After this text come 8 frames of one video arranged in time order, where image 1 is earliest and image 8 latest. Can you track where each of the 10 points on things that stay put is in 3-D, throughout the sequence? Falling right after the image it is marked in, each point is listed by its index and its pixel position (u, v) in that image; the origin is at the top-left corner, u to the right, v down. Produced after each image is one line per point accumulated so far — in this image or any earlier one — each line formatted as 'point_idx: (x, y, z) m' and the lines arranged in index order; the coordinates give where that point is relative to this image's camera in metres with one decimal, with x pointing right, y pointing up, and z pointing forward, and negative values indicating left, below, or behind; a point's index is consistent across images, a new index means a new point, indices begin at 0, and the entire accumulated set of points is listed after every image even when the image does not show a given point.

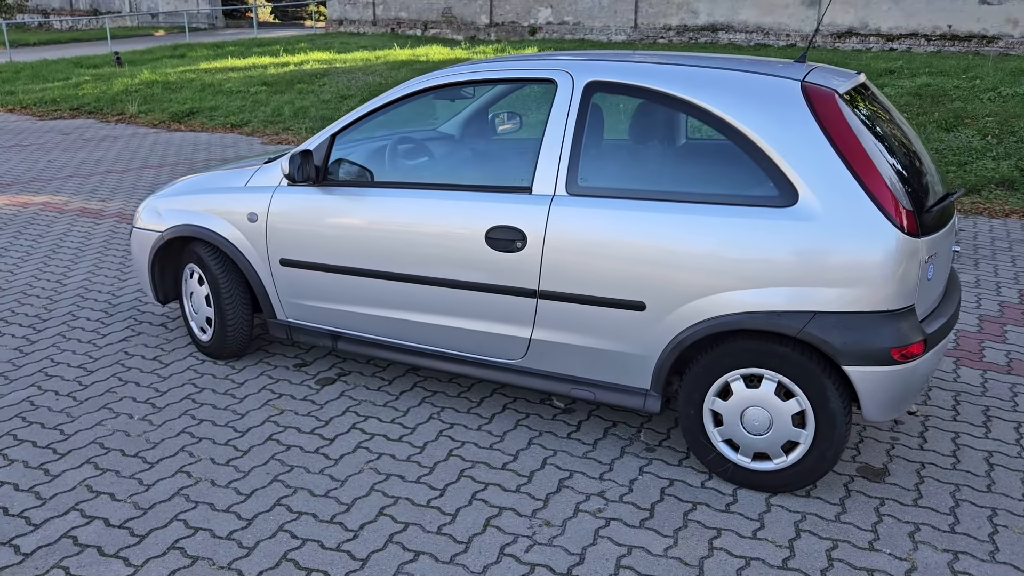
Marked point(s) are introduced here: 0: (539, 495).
0: (+0.1, -0.8, +3.2) m
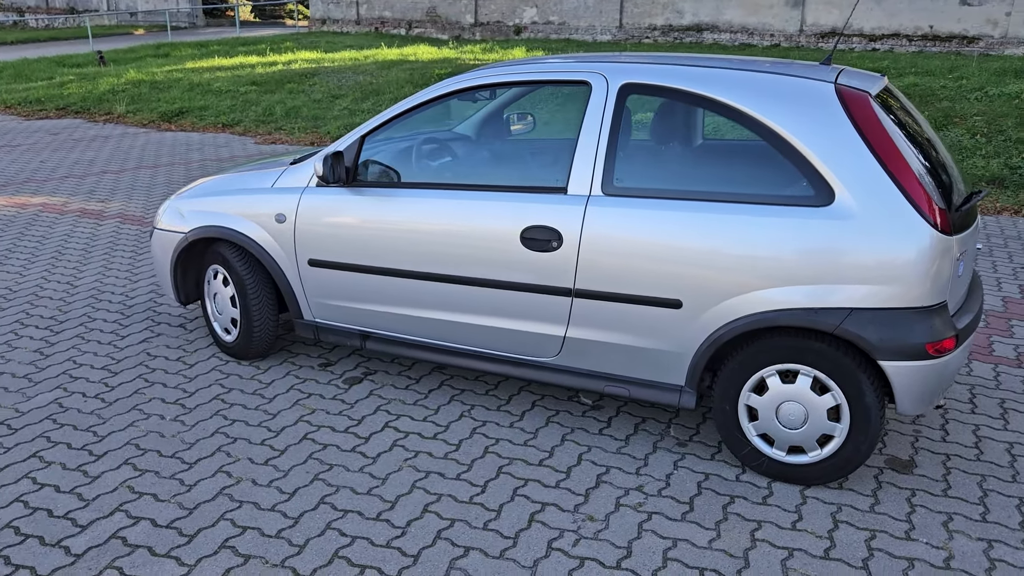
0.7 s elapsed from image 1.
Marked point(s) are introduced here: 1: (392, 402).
0: (+0.3, -0.8, +3.3) m
1: (-0.6, -0.5, +3.9) m
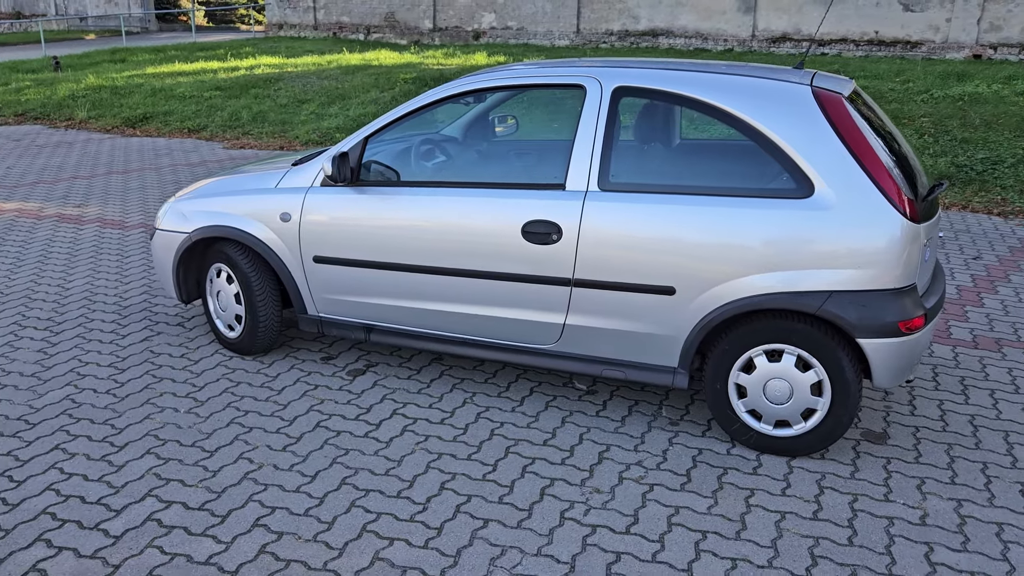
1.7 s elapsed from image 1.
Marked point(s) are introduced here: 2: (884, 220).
0: (+0.3, -0.7, +3.5) m
1: (-0.6, -0.5, +4.1) m
2: (+1.4, +0.3, +3.3) m
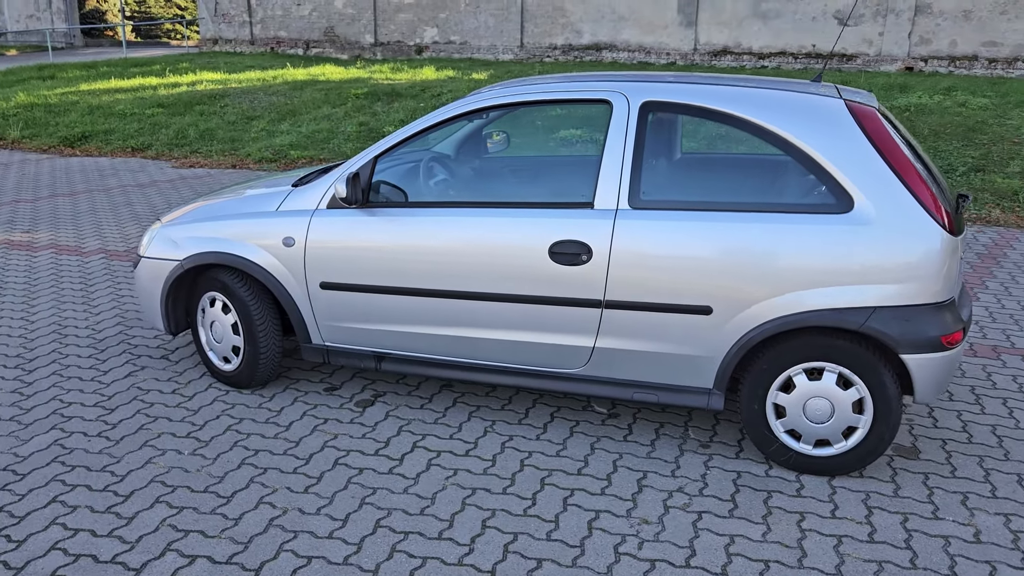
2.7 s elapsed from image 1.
0: (+0.4, -0.8, +3.3) m
1: (-0.5, -0.6, +3.9) m
2: (+1.6, +0.2, +3.2) m
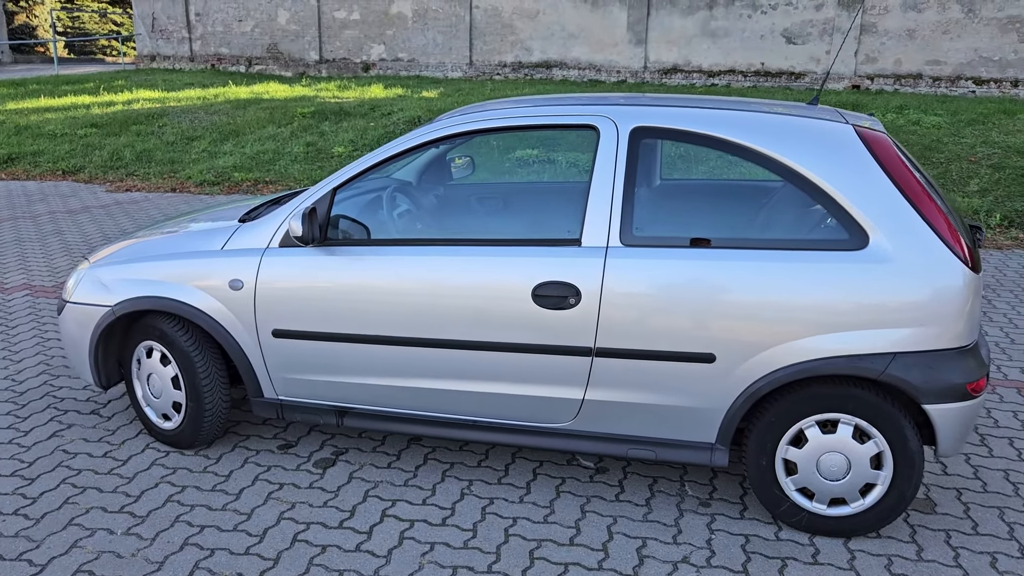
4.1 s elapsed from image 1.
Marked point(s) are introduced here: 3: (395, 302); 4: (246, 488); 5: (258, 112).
0: (+0.4, -1.0, +3.0) m
1: (-0.6, -0.8, +3.5) m
2: (+1.5, +0.1, +2.9) m
3: (-0.5, -0.1, +3.3) m
4: (-1.1, -0.8, +3.5) m
5: (-4.1, +2.8, +13.6) m
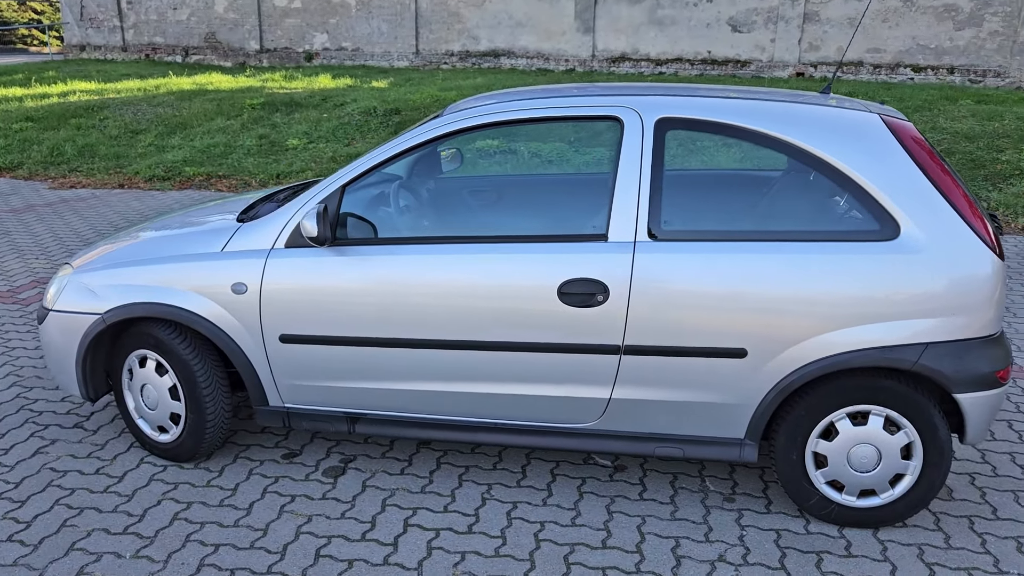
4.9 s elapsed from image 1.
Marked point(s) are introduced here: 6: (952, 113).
0: (+0.5, -1.0, +2.9) m
1: (-0.5, -0.8, +3.4) m
2: (+1.6, +0.1, +2.9) m
3: (-0.4, -0.1, +3.2) m
4: (-1.0, -0.8, +3.3) m
5: (-4.8, +2.9, +13.1) m
6: (+6.4, +2.6, +12.4) m
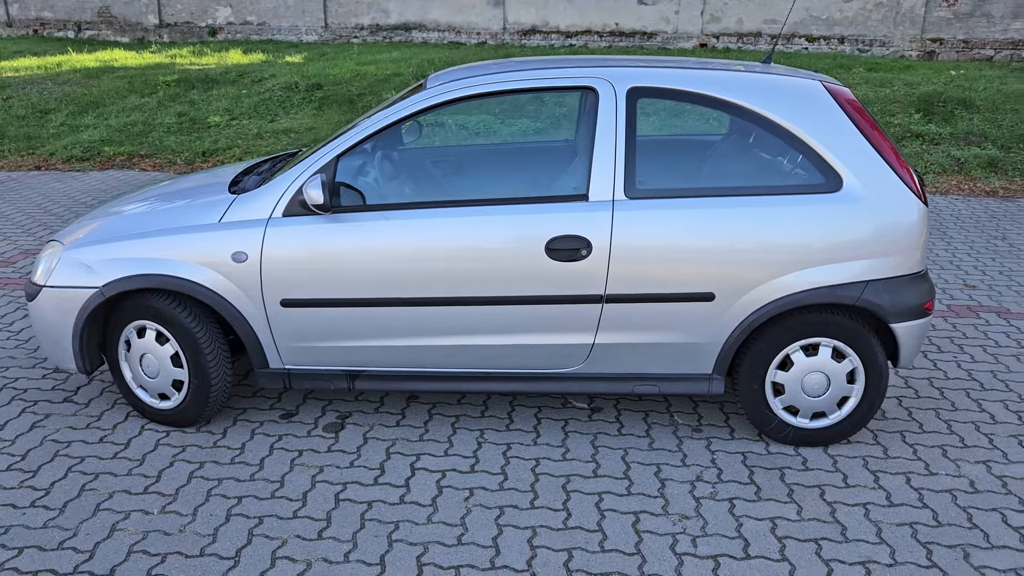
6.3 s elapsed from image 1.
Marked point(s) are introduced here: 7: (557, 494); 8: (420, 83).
0: (+0.5, -0.8, +3.3) m
1: (-0.5, -0.7, +3.6) m
2: (+1.6, +0.3, +3.4) m
3: (-0.4, +0.1, +3.4) m
4: (-1.0, -0.7, +3.5) m
5: (-6.0, +3.1, +12.7) m
6: (+5.2, +3.2, +13.2) m
7: (+0.2, -0.8, +3.3) m
8: (-0.4, +0.9, +3.9) m
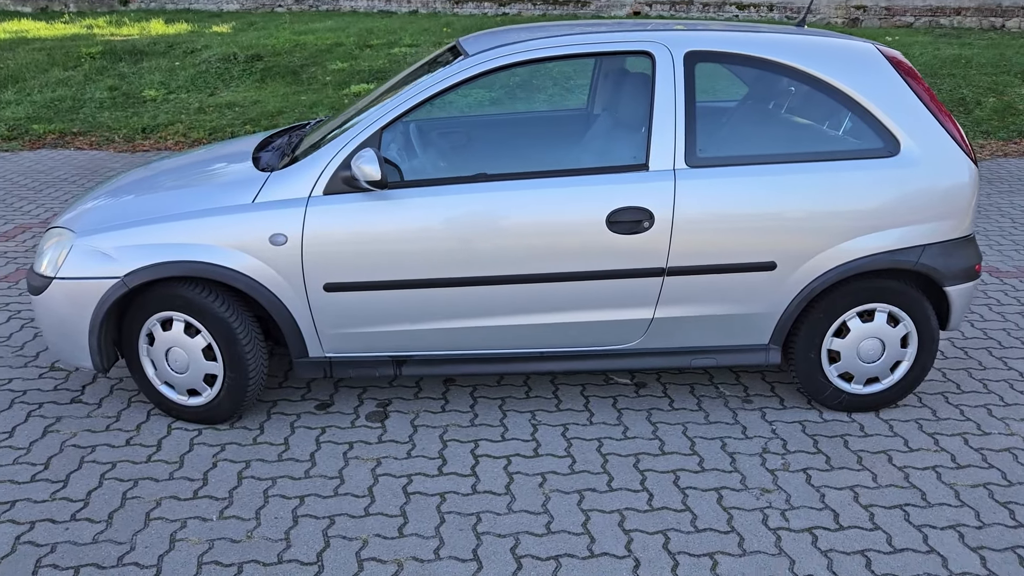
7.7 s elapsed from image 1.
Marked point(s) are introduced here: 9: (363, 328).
0: (+0.8, -0.7, +3.2) m
1: (-0.3, -0.6, +3.5) m
2: (+1.8, +0.5, +3.4) m
3: (-0.2, +0.2, +3.3) m
4: (-0.8, -0.6, +3.3) m
5: (-6.7, +3.3, +11.9) m
6: (+4.4, +3.8, +13.4) m
7: (+0.4, -0.7, +3.2) m
8: (-0.3, +1.0, +3.7) m
9: (-0.6, -0.2, +3.4) m
